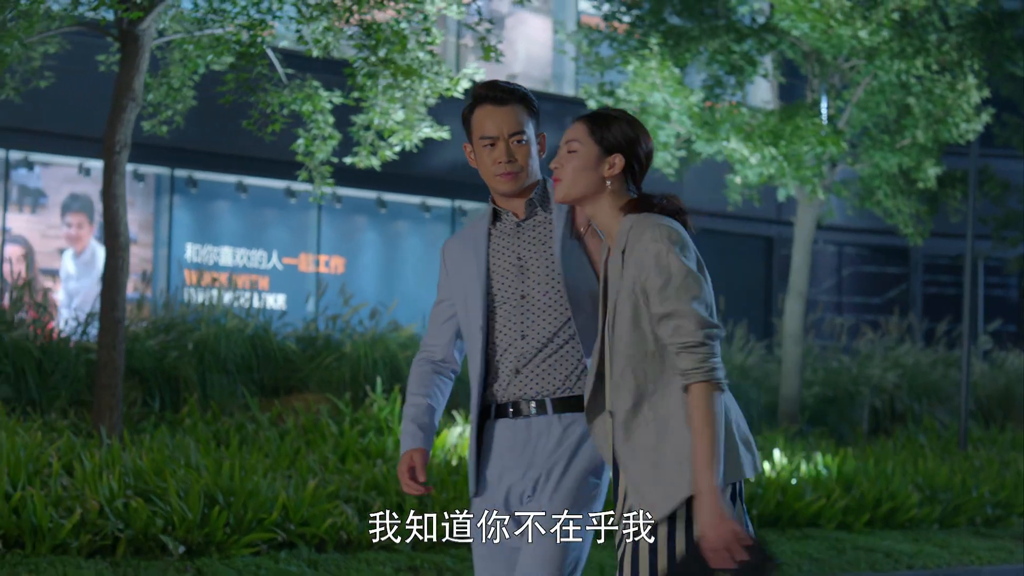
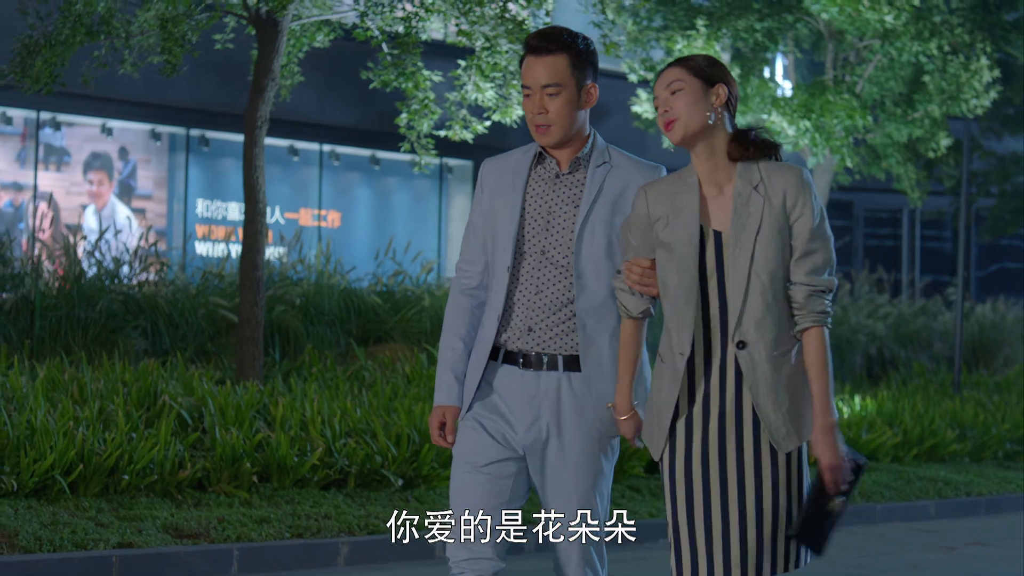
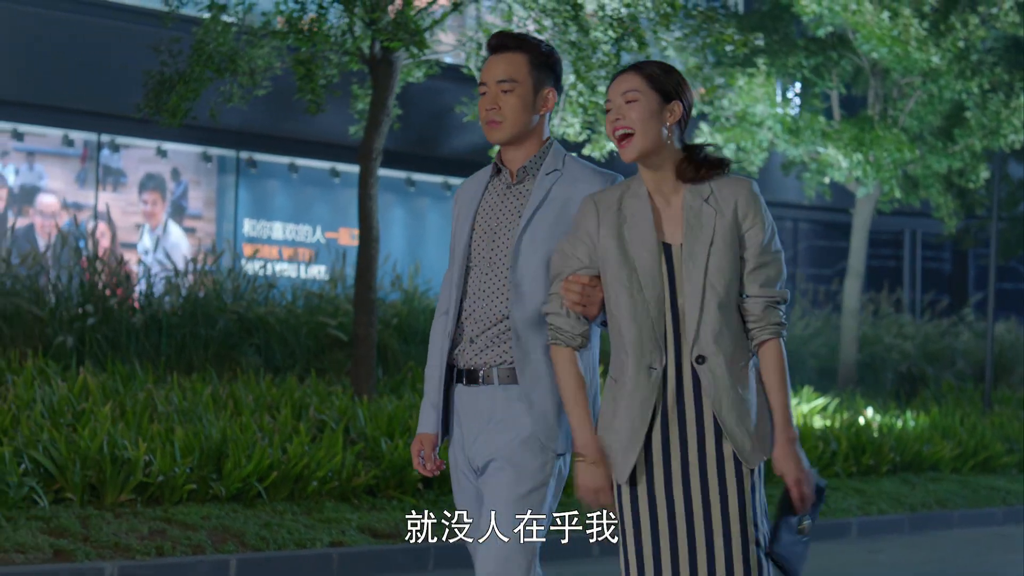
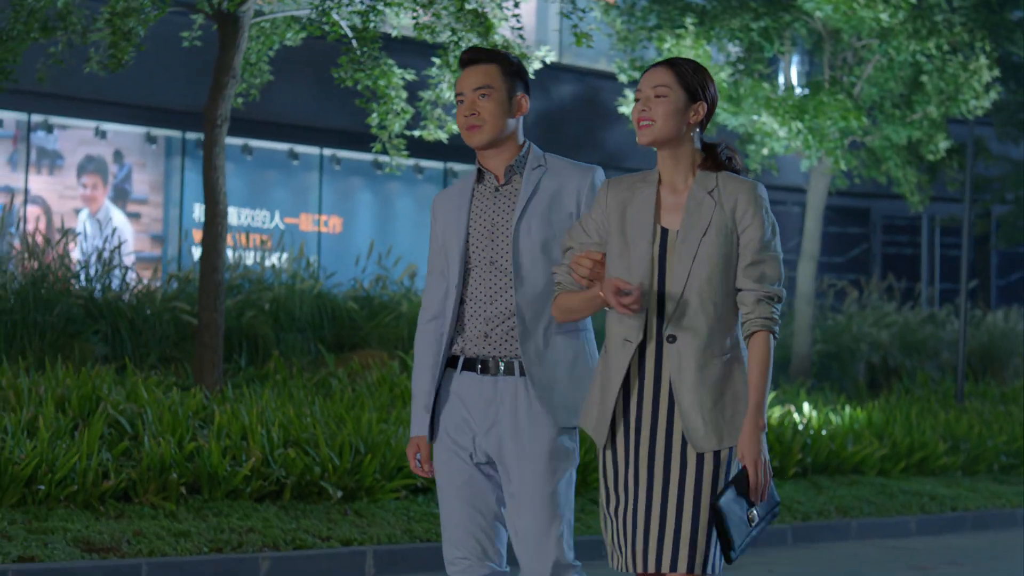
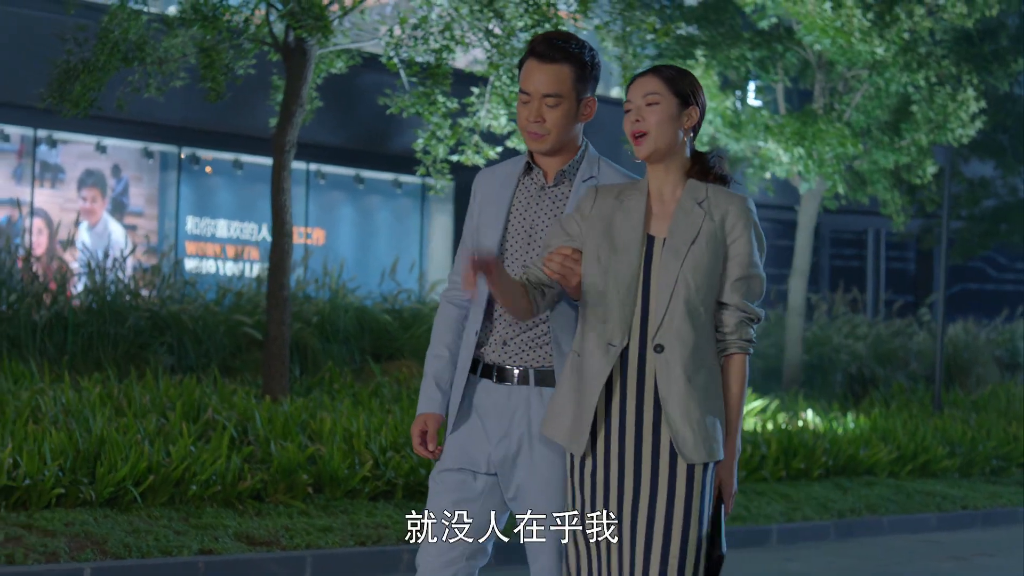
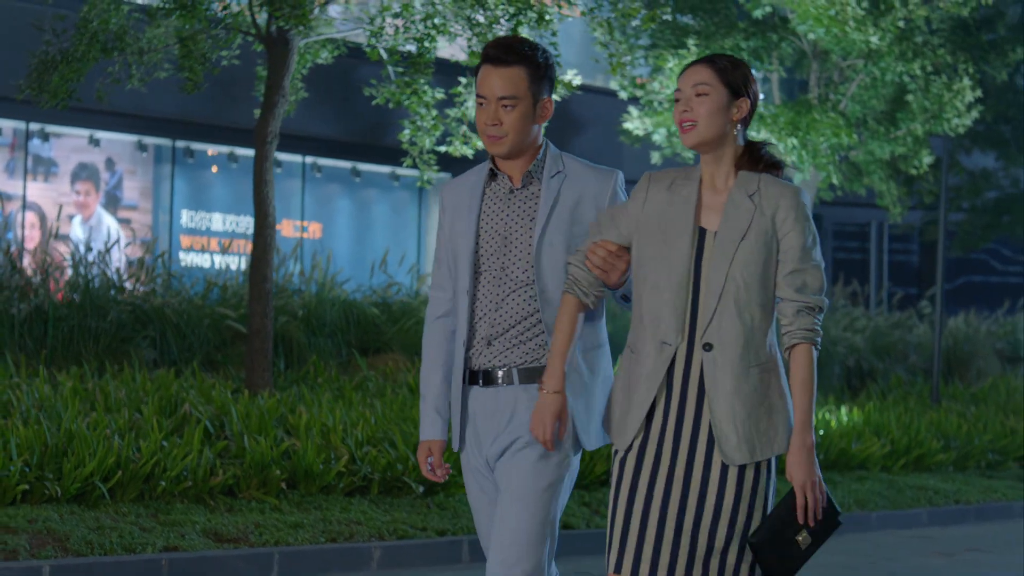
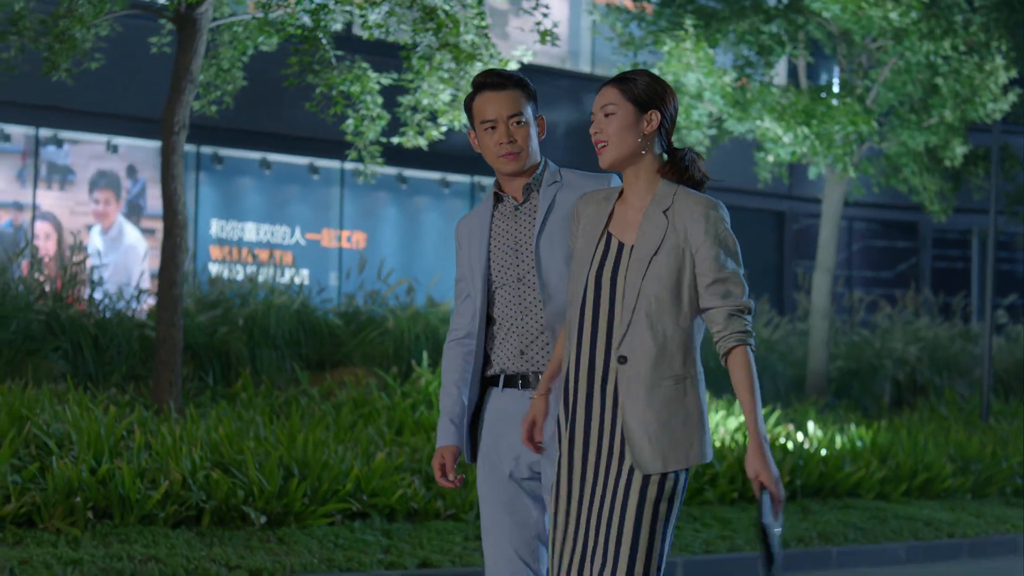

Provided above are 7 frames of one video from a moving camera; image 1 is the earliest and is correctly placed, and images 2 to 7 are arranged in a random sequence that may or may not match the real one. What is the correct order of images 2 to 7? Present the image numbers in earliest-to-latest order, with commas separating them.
7, 4, 2, 6, 5, 3
